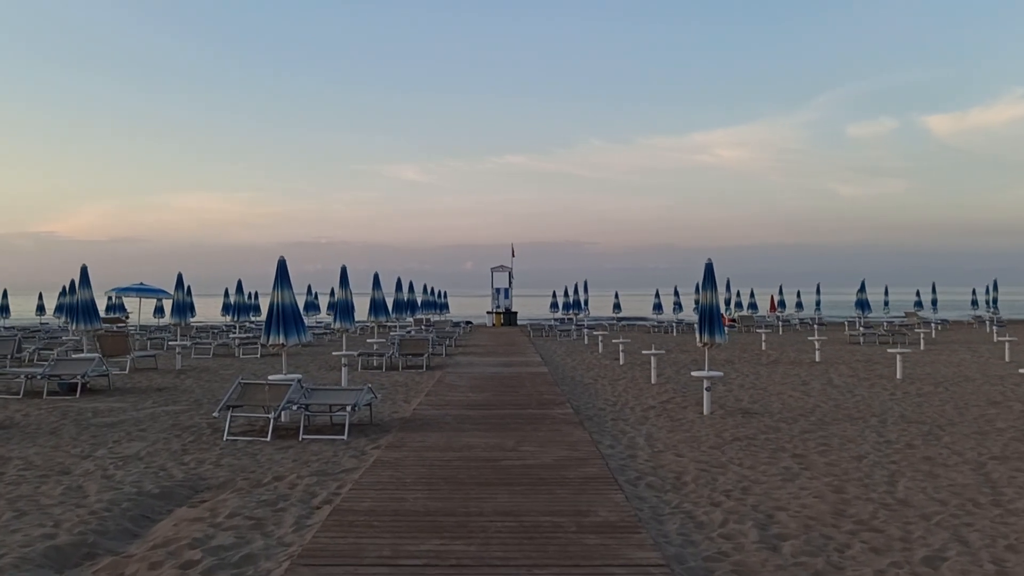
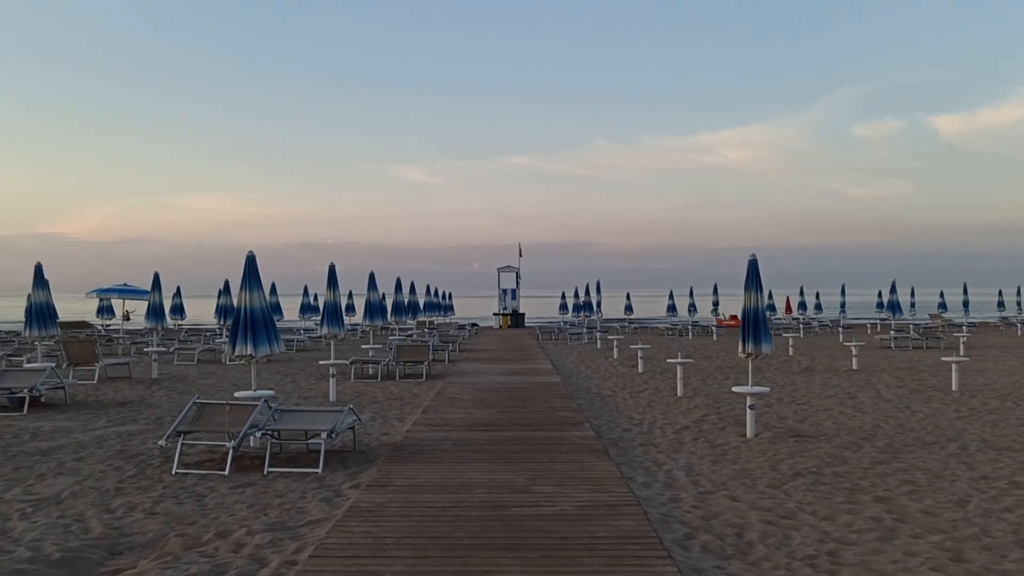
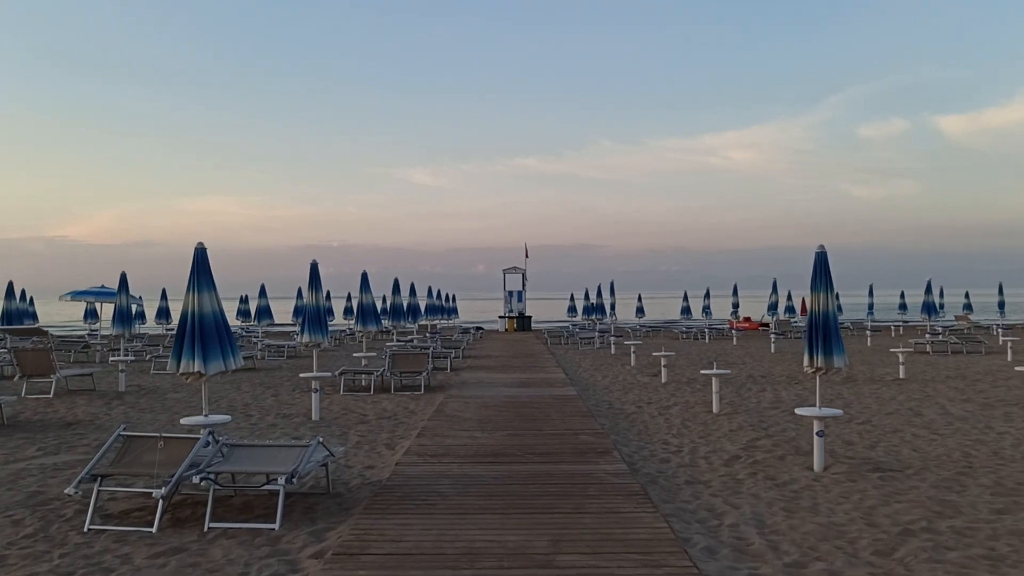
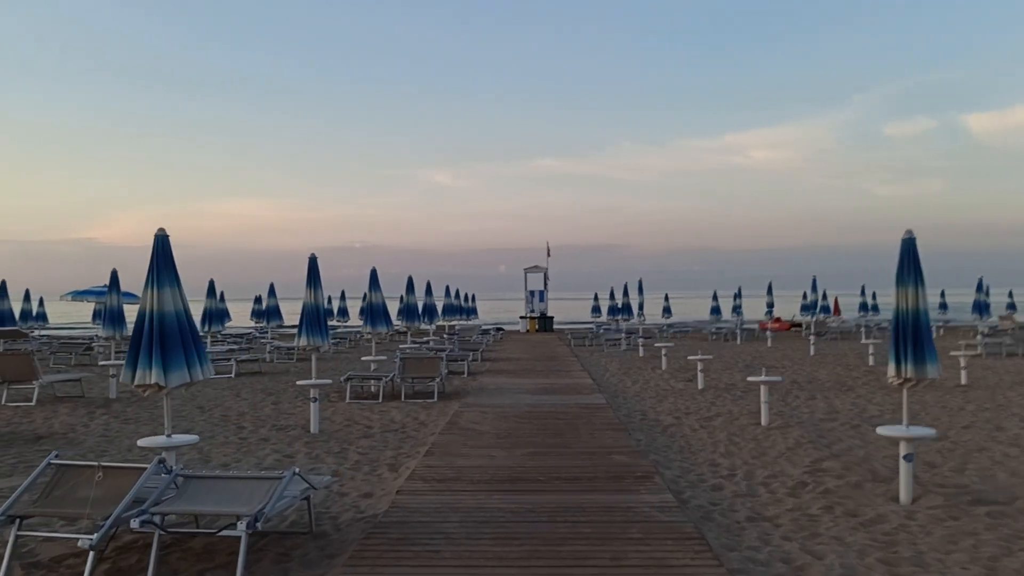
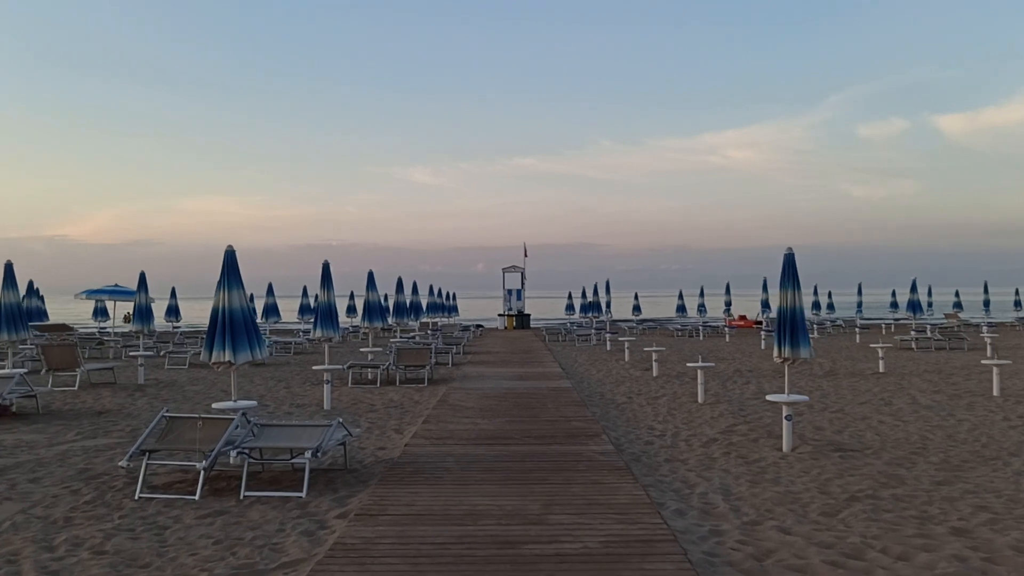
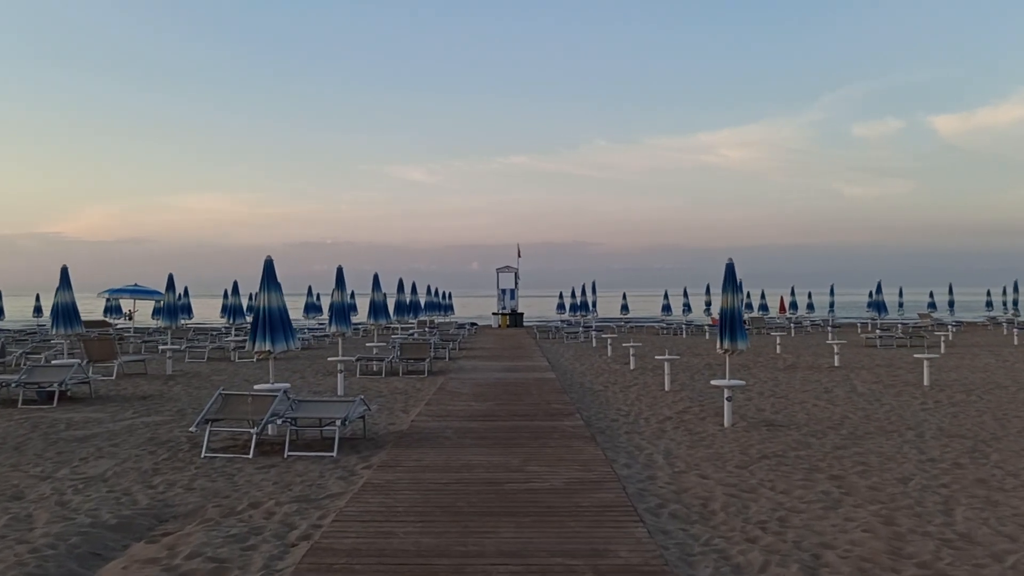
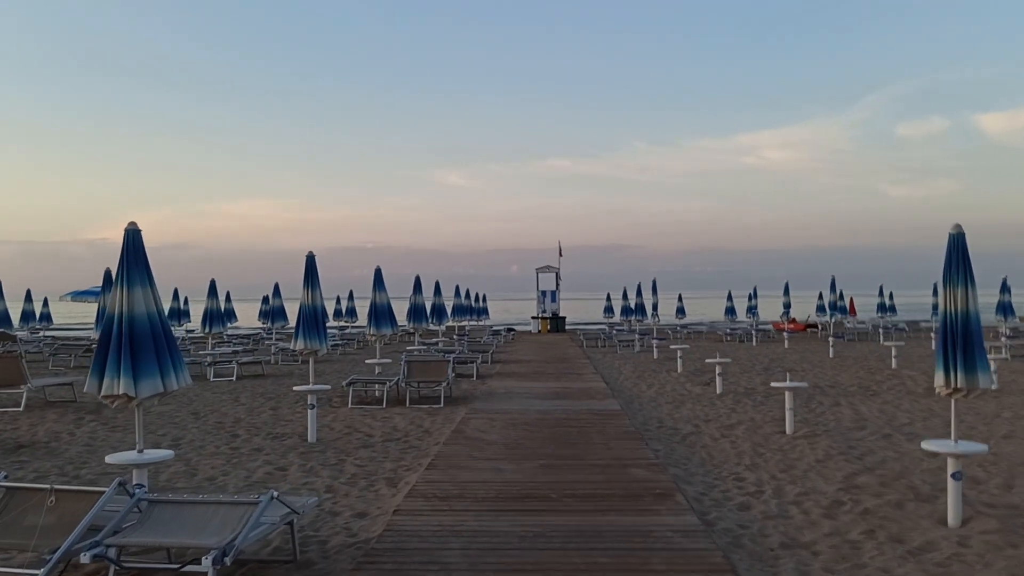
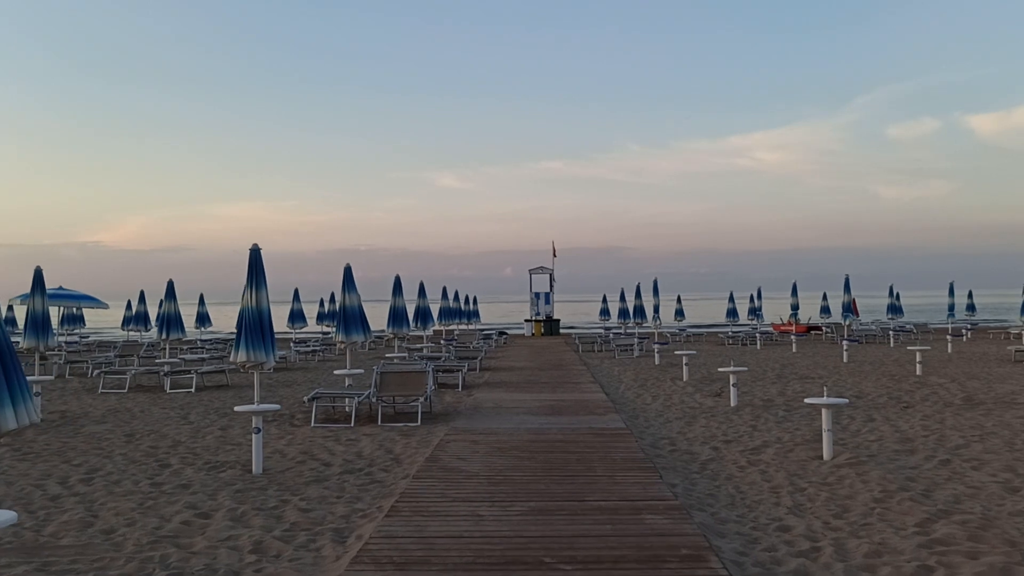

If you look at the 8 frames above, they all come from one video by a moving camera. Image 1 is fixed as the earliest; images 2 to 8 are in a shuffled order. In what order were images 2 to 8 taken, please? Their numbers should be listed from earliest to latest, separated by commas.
6, 2, 5, 3, 4, 7, 8
